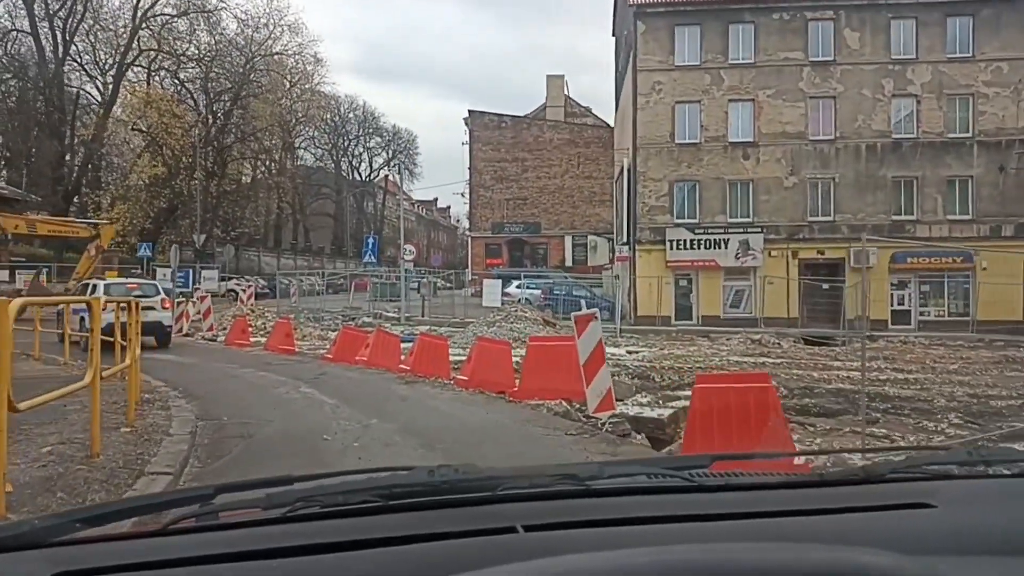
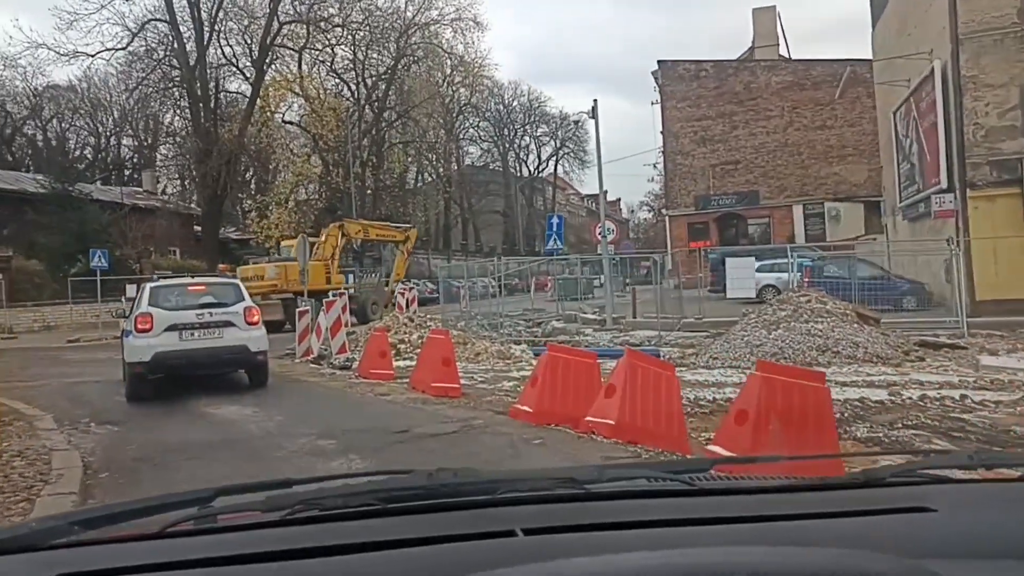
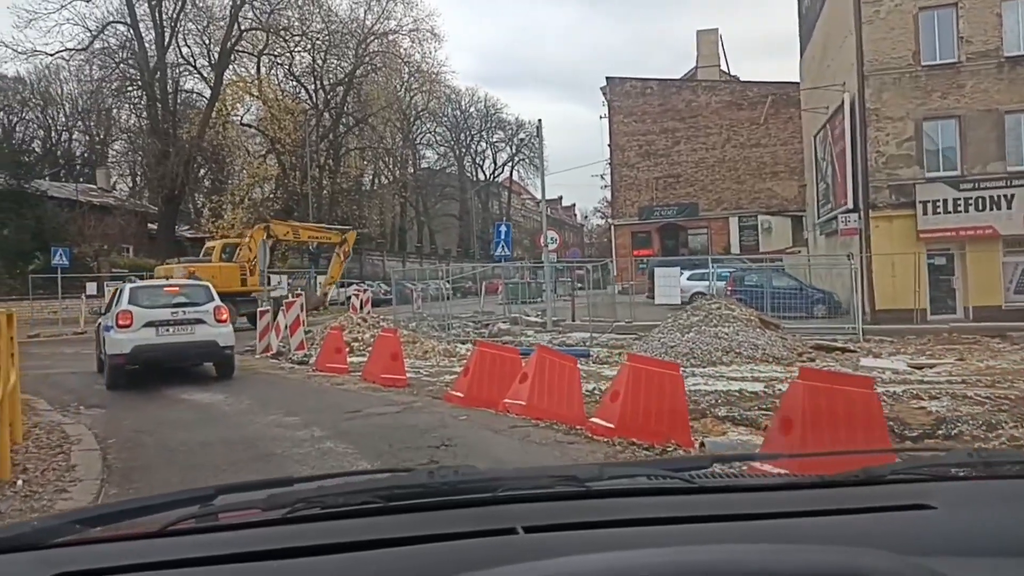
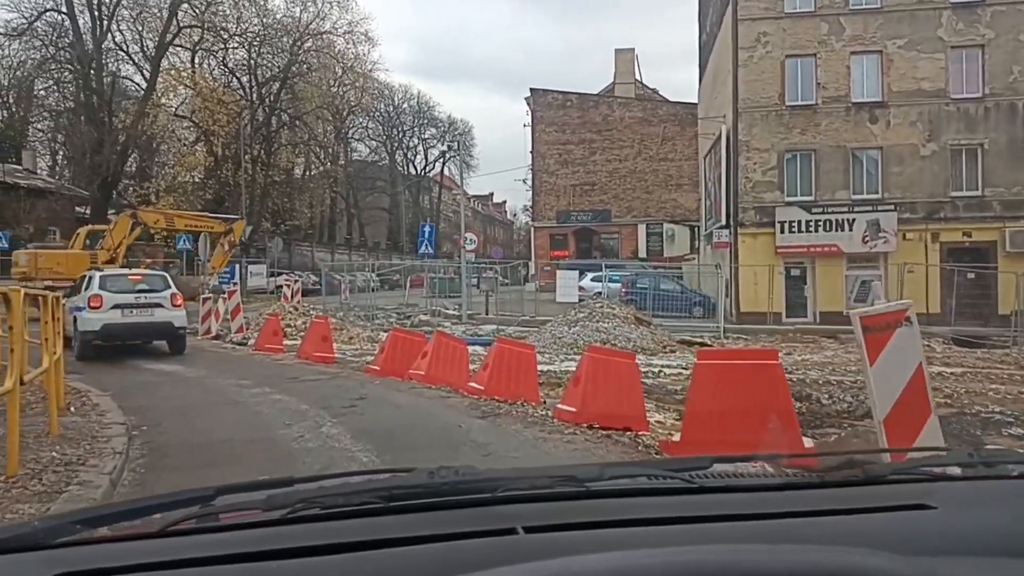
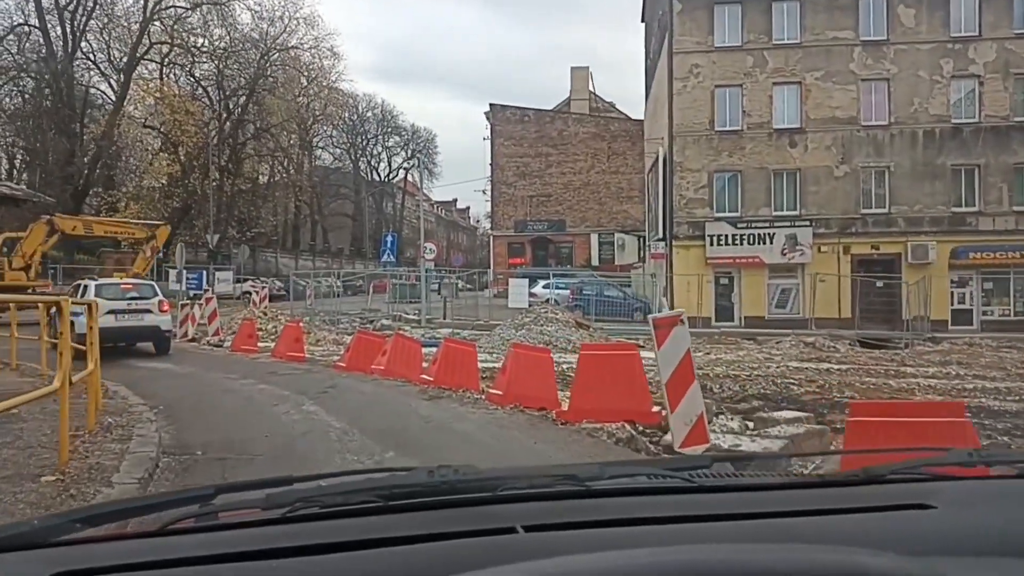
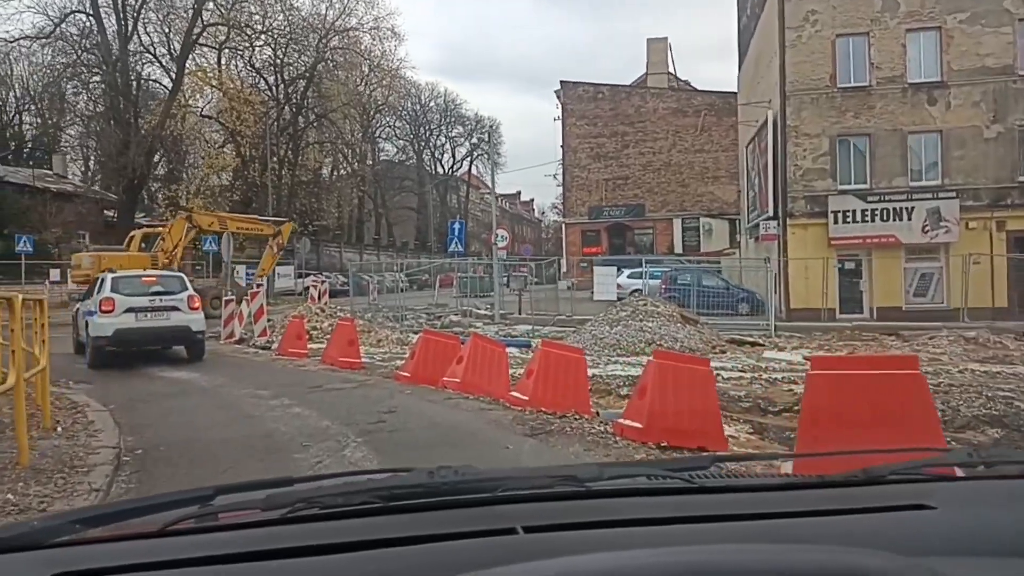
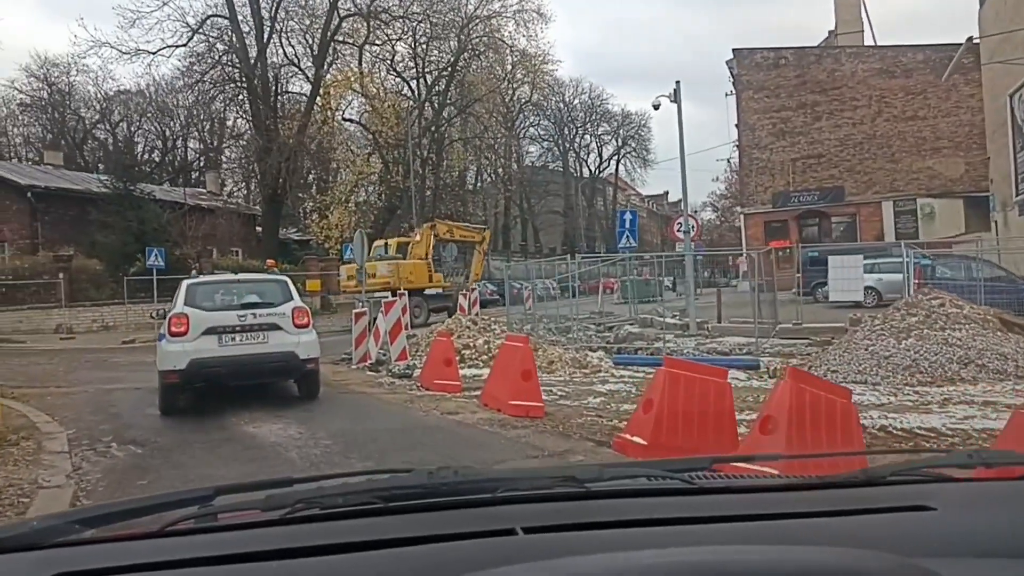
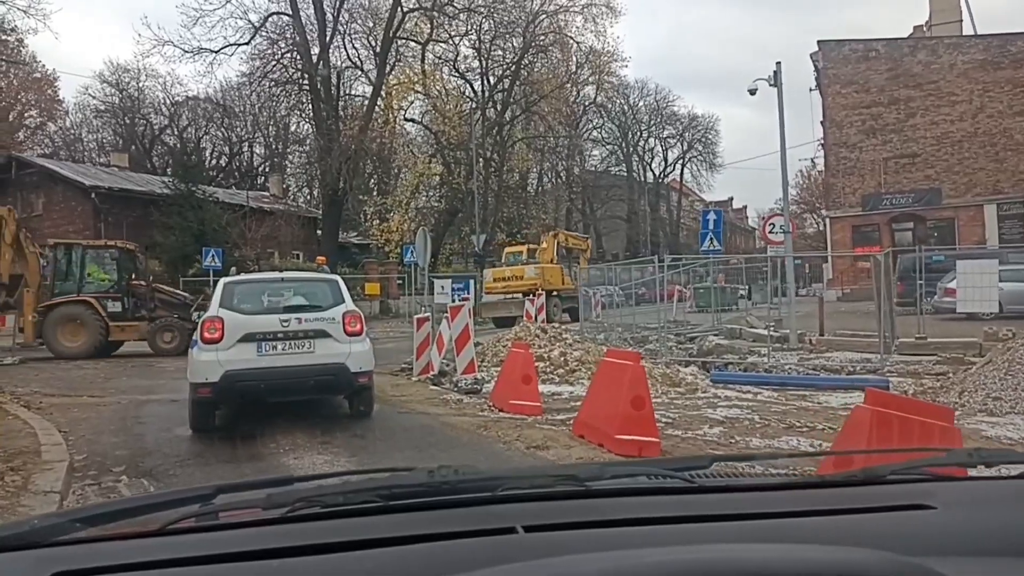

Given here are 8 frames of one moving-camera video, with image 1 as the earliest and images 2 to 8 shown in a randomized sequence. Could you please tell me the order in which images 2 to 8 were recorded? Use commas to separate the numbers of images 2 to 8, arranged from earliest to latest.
5, 4, 6, 3, 2, 7, 8
